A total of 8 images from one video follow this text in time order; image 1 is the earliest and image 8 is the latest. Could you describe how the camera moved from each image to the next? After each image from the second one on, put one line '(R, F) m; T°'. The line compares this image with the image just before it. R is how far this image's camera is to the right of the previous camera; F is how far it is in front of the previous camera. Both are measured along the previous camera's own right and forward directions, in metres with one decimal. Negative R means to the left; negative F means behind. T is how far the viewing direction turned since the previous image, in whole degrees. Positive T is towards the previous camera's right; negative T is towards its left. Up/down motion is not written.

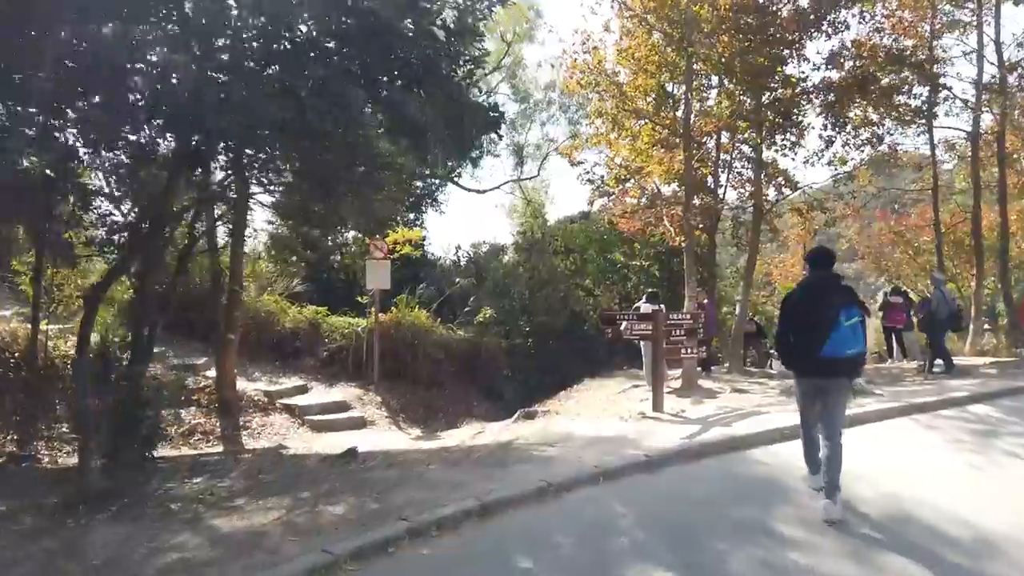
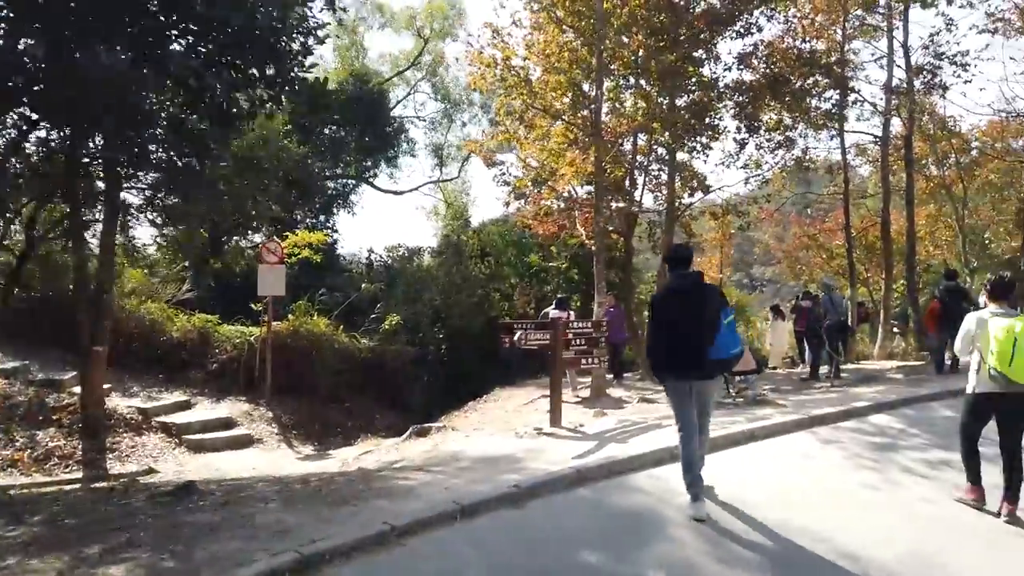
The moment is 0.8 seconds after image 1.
(+0.6, +0.7) m; +5°
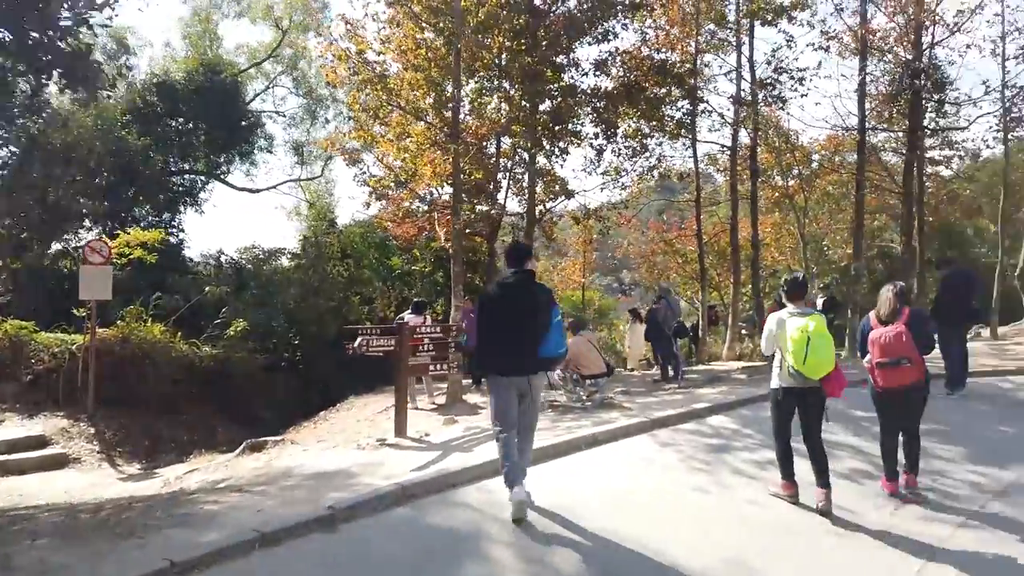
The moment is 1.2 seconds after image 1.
(+0.4, +0.3) m; +9°
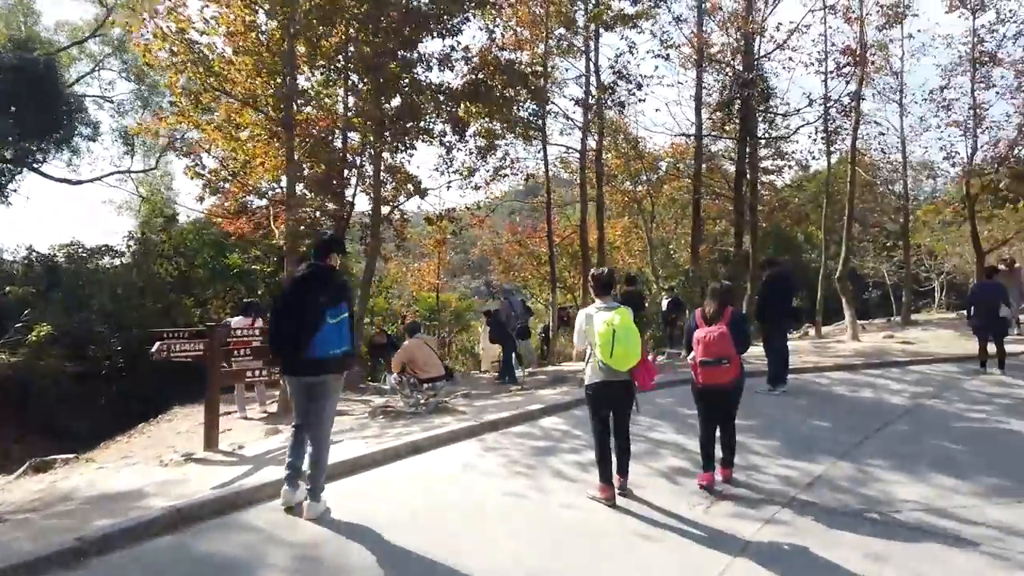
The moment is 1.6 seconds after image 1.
(+0.5, +0.4) m; +10°
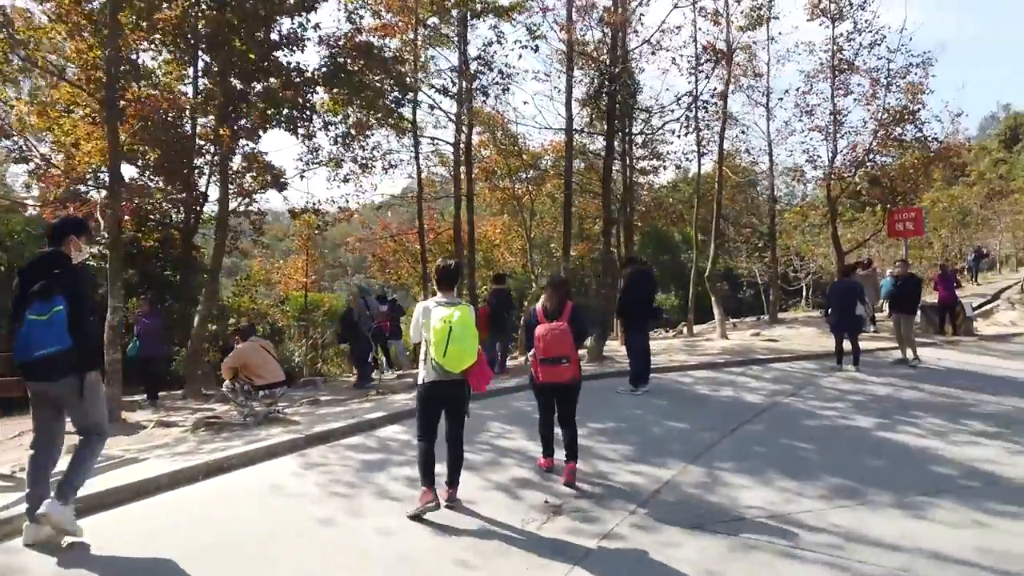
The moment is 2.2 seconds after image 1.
(+0.6, +0.6) m; +8°
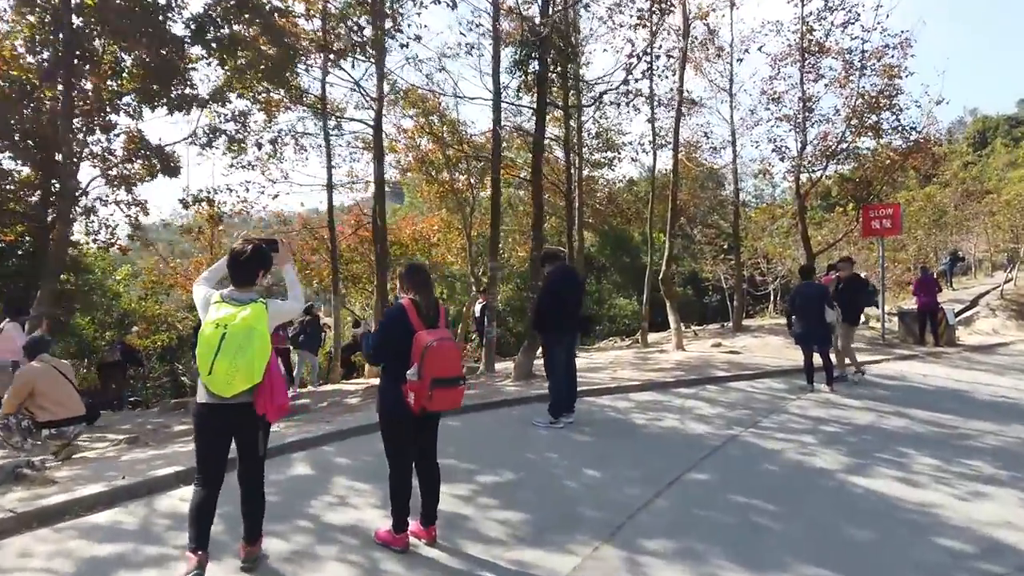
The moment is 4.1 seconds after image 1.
(+1.0, +2.3) m; +2°
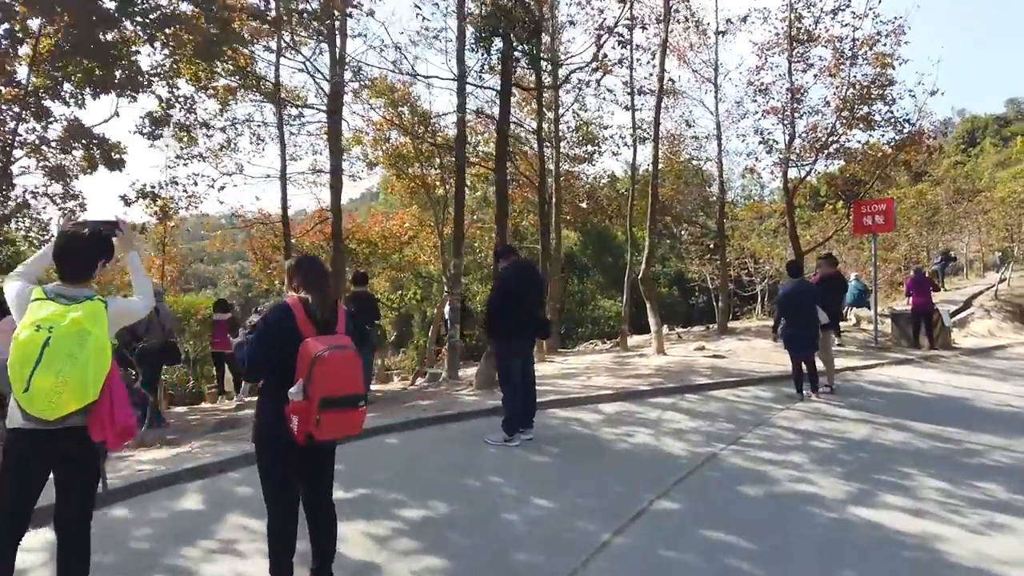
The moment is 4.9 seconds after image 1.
(+0.4, +1.0) m; +1°
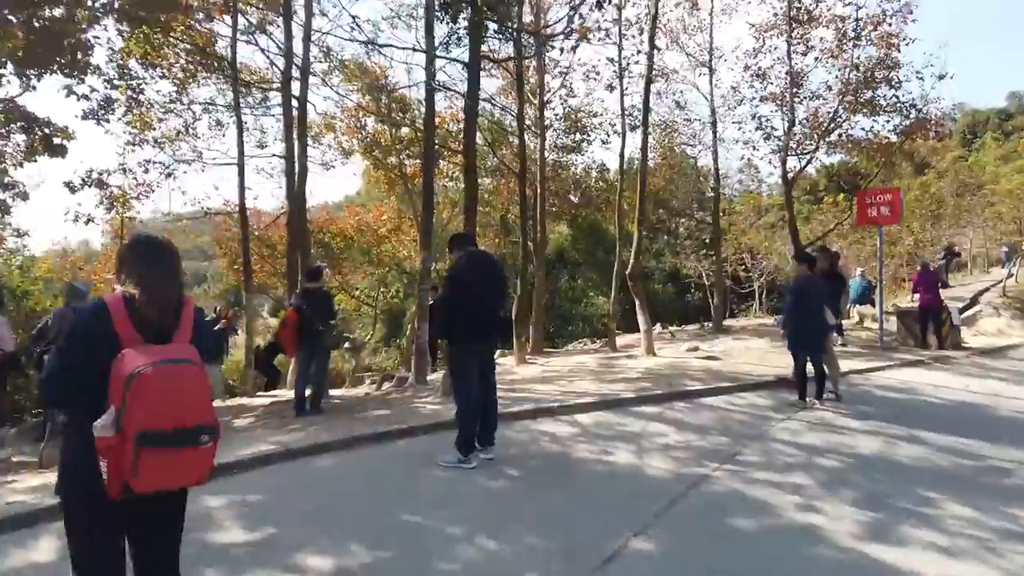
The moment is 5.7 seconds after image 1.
(+0.4, +1.1) m; 0°
